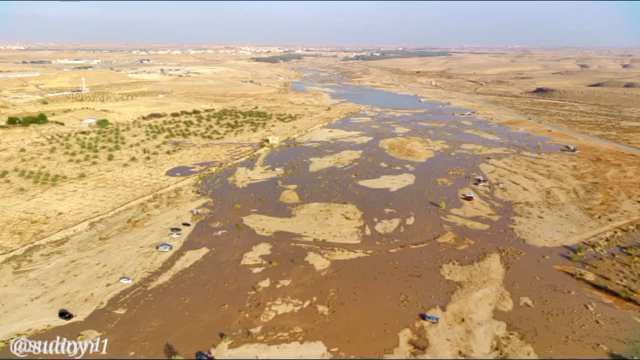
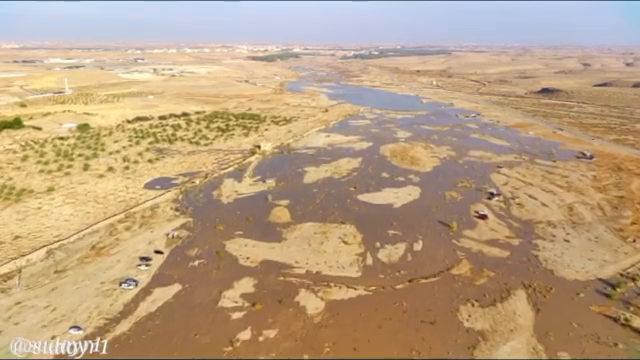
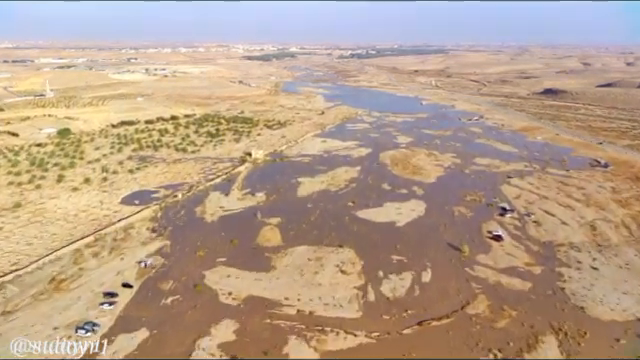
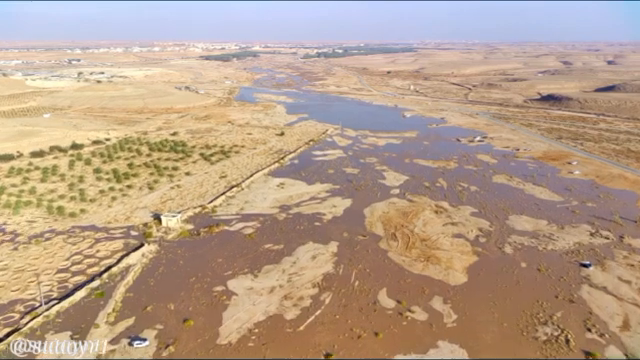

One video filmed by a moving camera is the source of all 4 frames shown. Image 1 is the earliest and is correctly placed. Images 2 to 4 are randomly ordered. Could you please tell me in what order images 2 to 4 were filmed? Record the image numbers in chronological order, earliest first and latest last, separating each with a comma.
2, 3, 4
